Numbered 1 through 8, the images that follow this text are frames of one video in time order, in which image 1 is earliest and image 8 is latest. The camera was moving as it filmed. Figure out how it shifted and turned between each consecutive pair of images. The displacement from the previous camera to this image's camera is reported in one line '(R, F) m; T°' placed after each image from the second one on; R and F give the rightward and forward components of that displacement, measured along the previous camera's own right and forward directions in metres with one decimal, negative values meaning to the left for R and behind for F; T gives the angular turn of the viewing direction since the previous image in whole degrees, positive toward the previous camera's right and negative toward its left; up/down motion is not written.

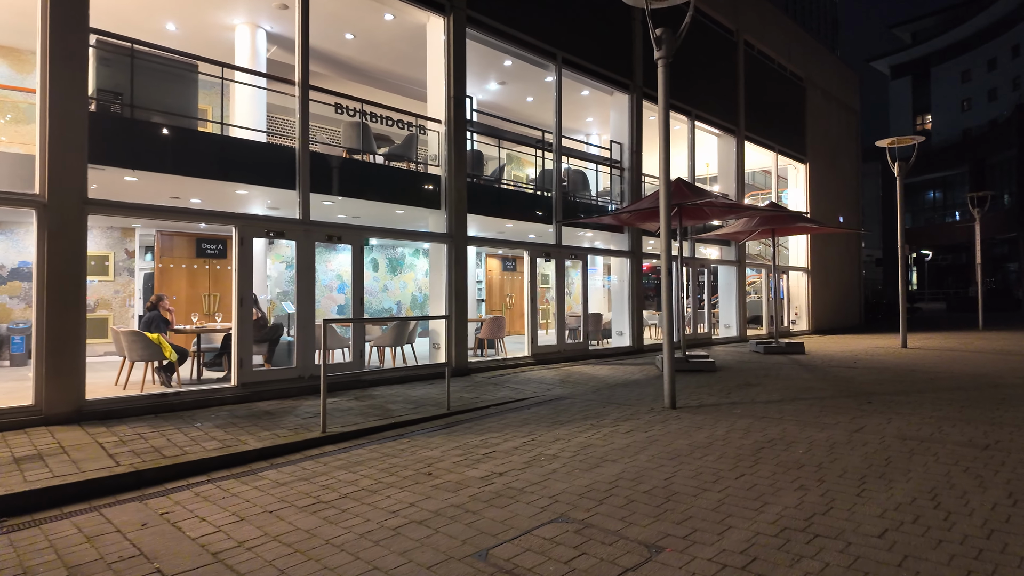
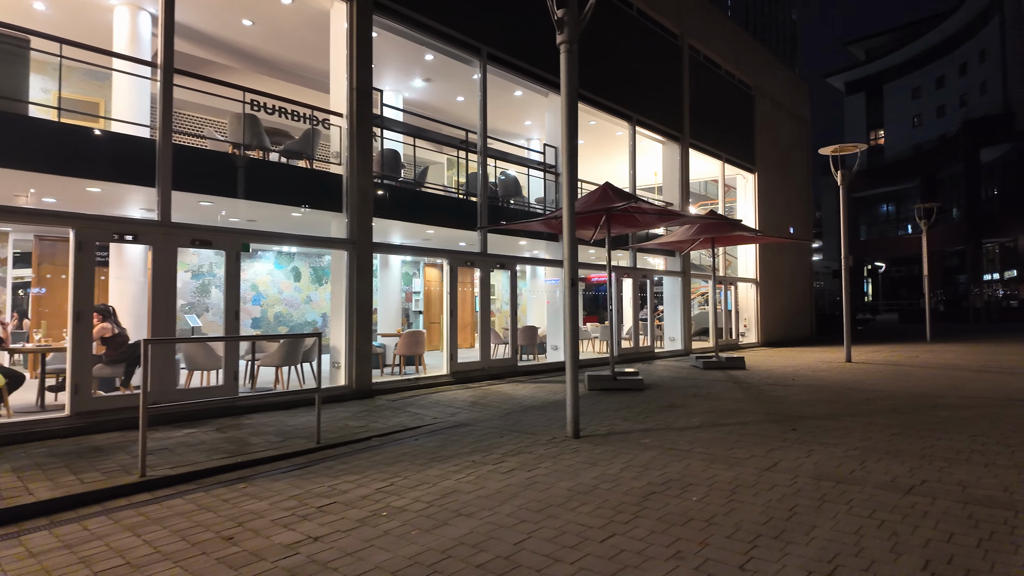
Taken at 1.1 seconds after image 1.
(+0.9, +0.8) m; +3°
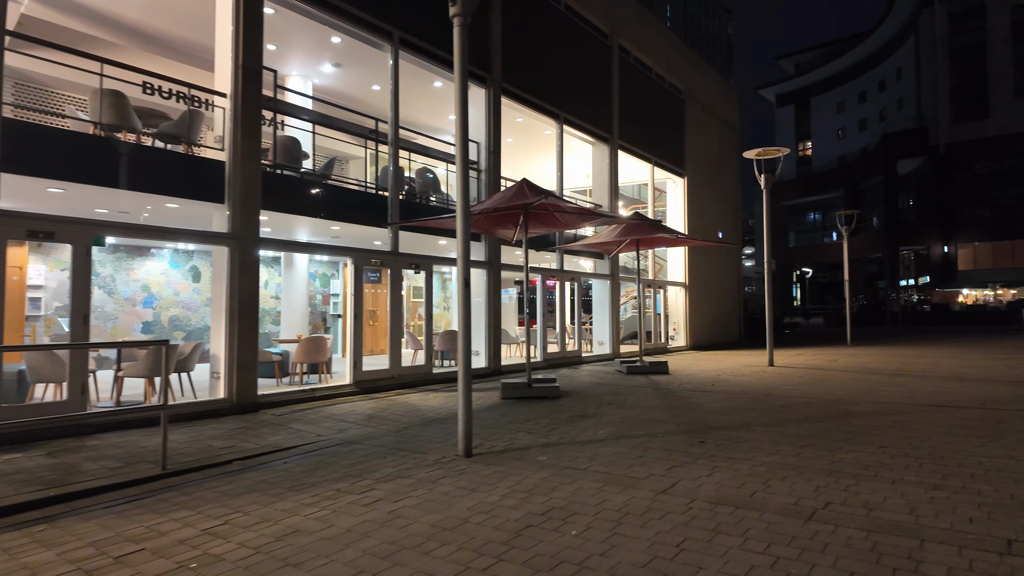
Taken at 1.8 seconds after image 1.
(+0.5, +0.6) m; +5°
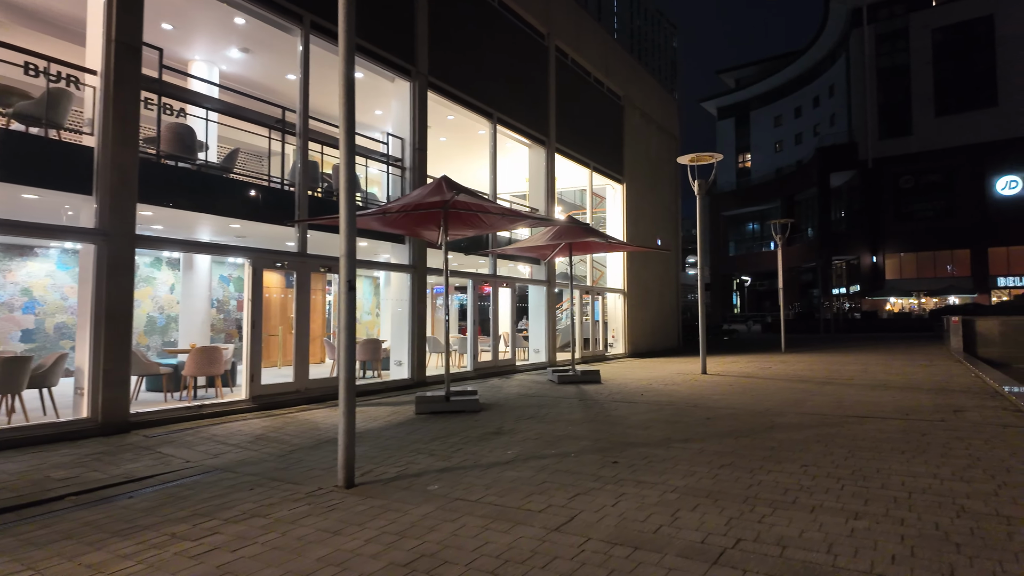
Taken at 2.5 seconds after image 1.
(+0.5, +0.6) m; +5°
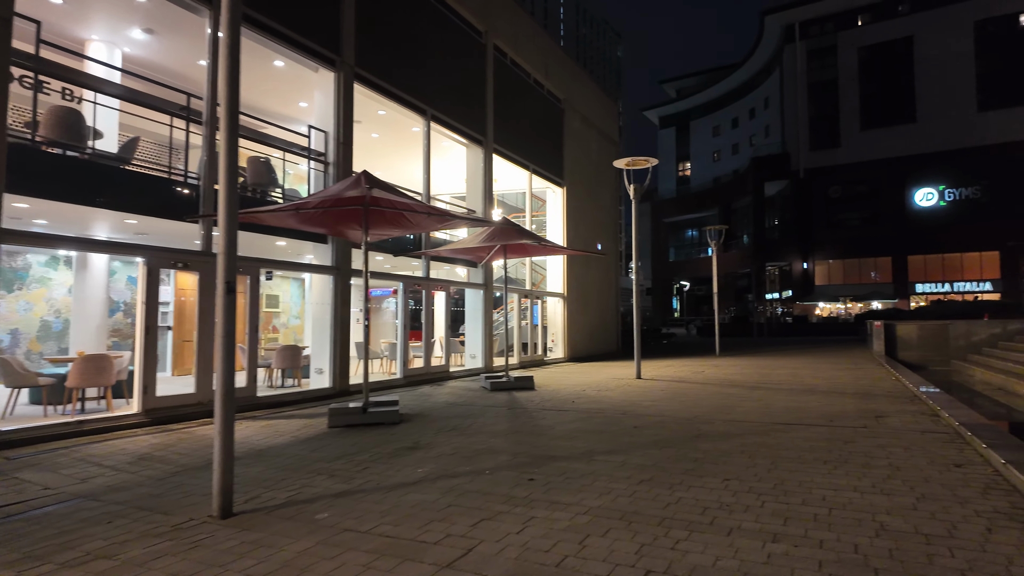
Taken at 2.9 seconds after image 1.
(+0.3, +0.4) m; +5°
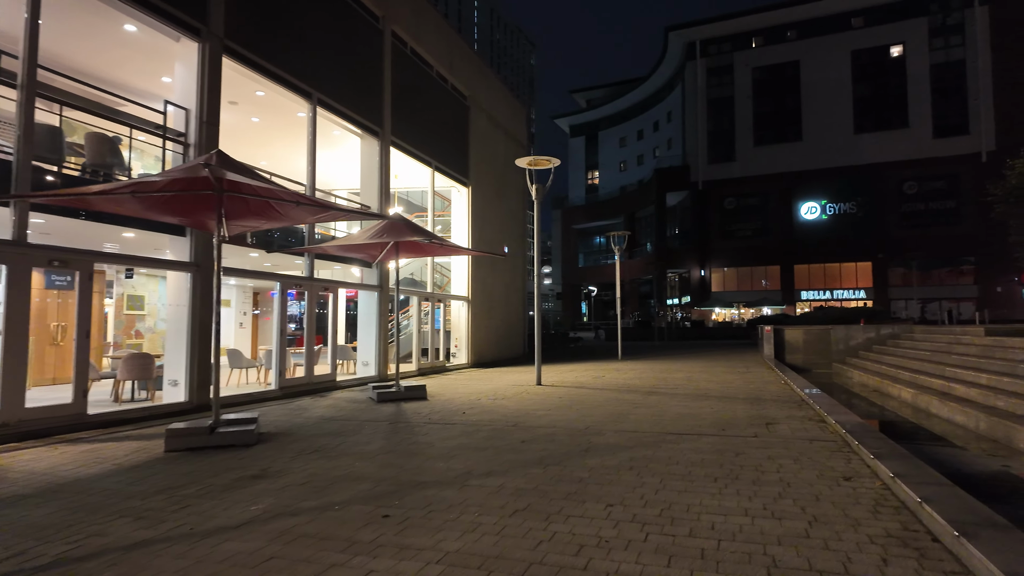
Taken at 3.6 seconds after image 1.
(+0.4, +0.6) m; +8°
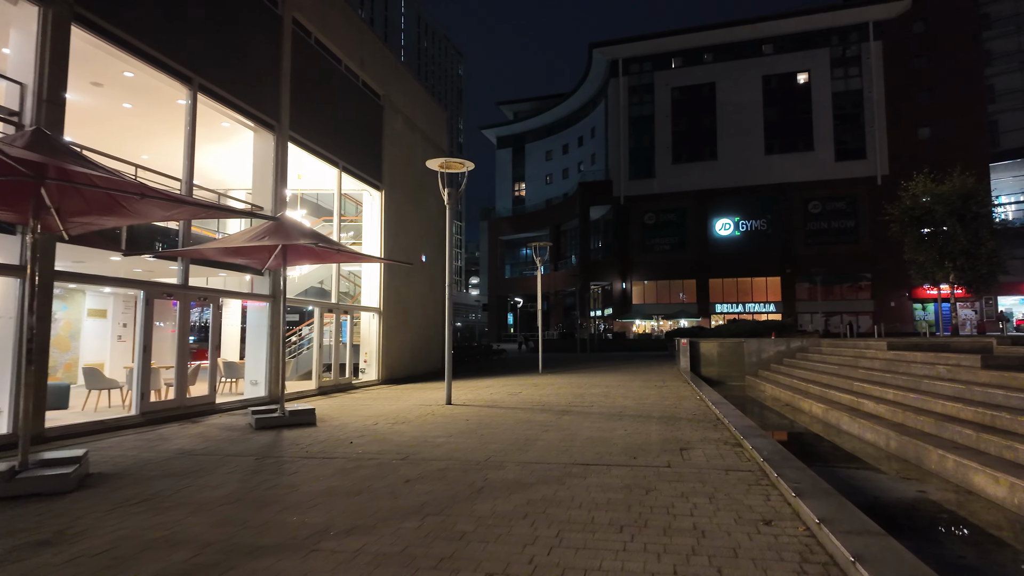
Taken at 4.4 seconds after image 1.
(+0.4, +0.8) m; +7°
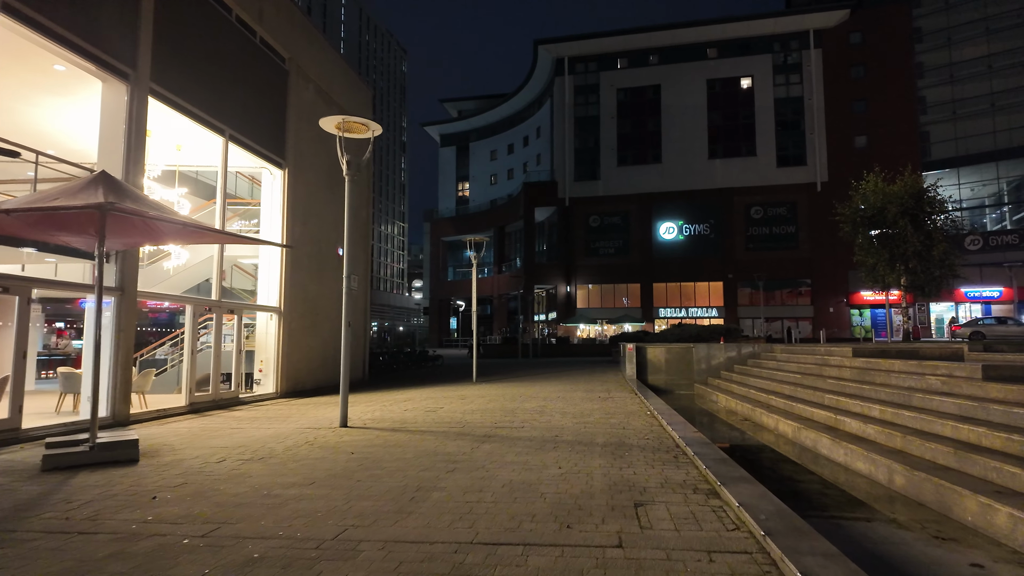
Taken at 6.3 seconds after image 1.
(+0.5, +2.1) m; +5°
